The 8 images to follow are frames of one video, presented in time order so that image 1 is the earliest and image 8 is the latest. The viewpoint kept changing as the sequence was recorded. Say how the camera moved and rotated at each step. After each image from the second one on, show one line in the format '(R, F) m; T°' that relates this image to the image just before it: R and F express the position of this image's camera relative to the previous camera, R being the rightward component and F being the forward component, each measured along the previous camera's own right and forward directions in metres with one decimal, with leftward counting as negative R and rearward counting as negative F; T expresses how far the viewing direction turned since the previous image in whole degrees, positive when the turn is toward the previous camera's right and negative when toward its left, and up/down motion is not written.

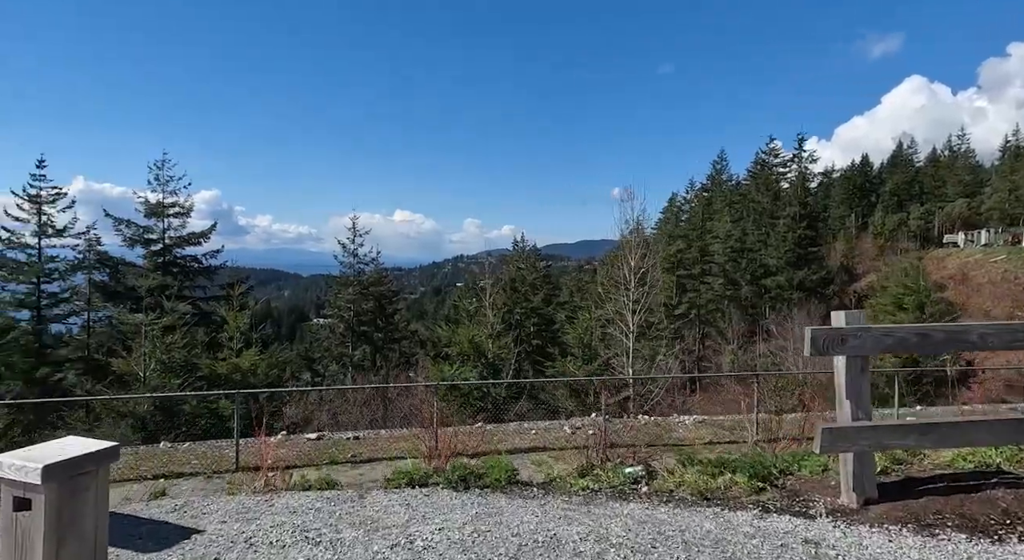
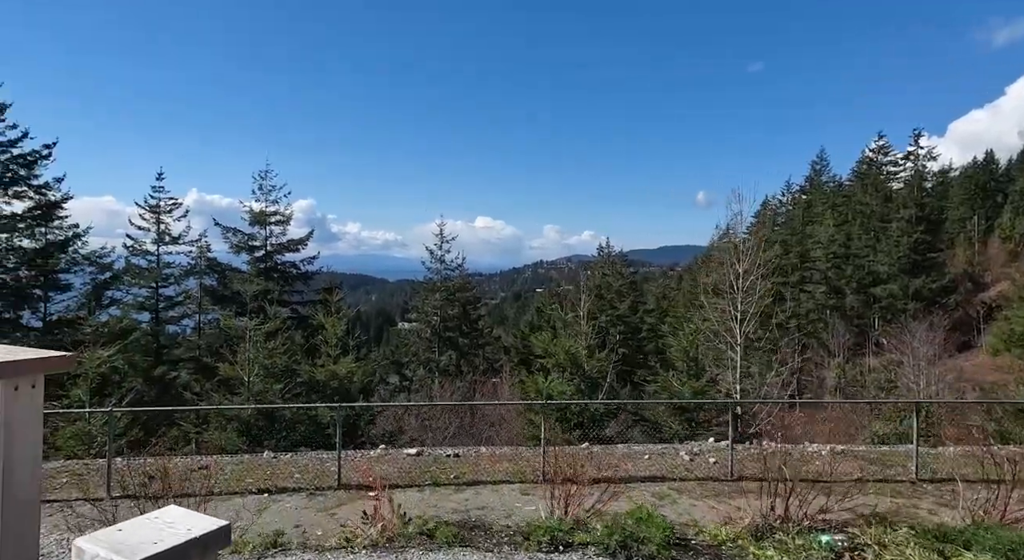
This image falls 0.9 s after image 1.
(-0.2, +0.4) m; -7°
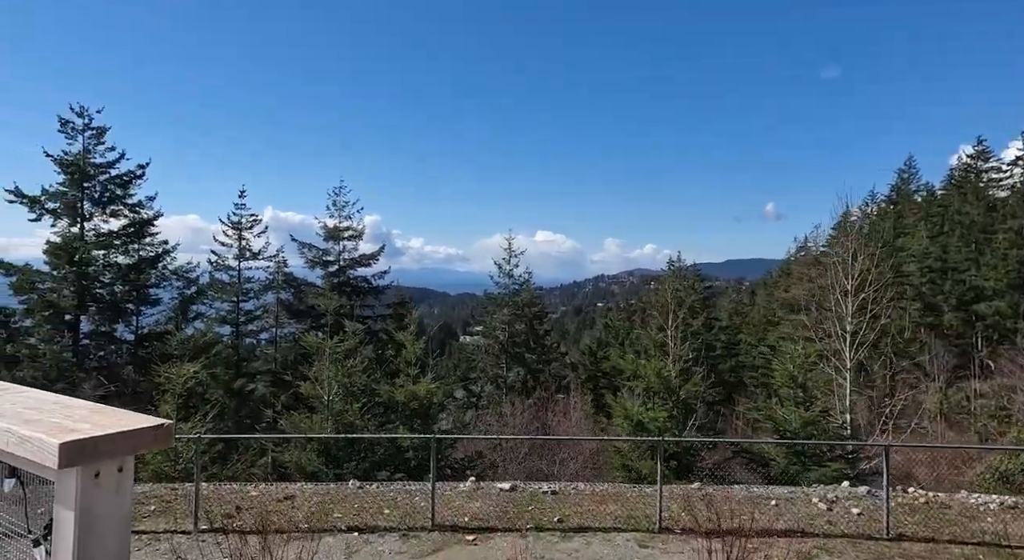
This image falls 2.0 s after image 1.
(-0.3, +0.5) m; -6°
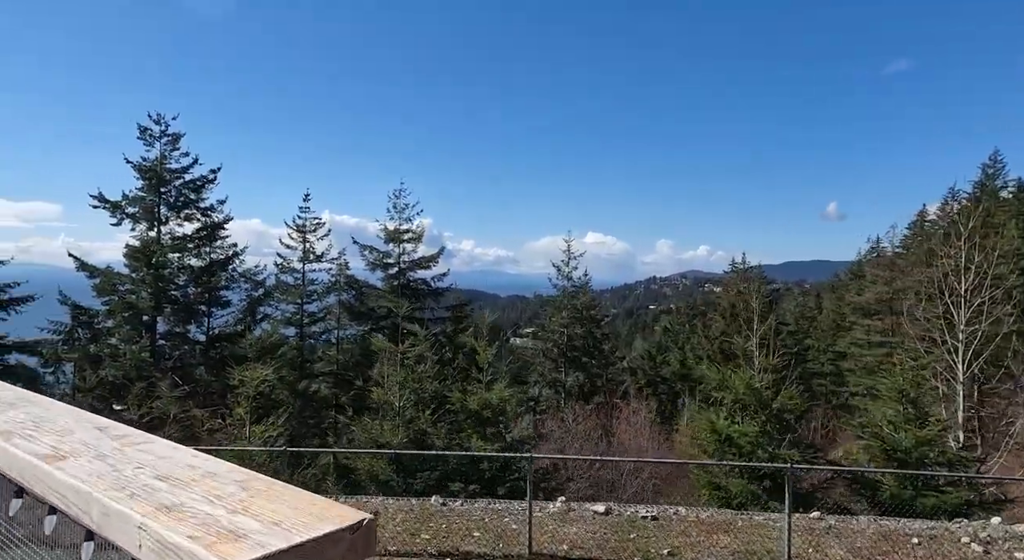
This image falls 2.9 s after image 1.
(-0.4, +0.4) m; -5°
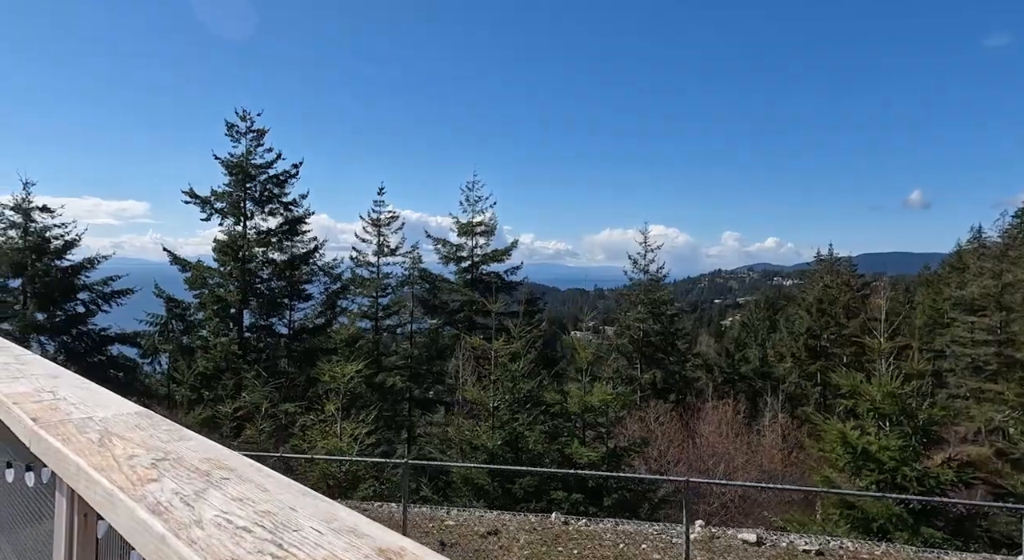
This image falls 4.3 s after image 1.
(-0.6, +0.5) m; -6°
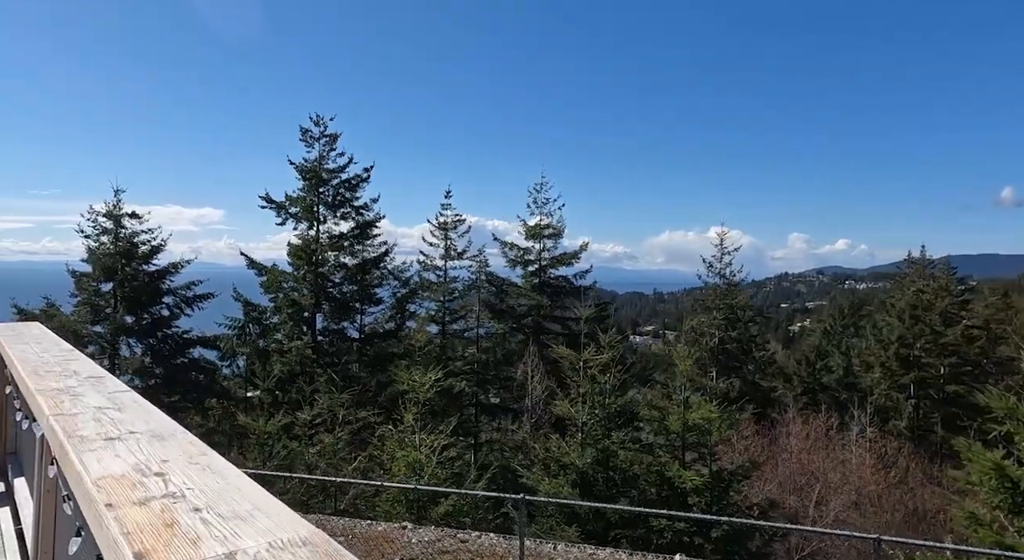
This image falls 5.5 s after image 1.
(-0.5, +0.6) m; -5°
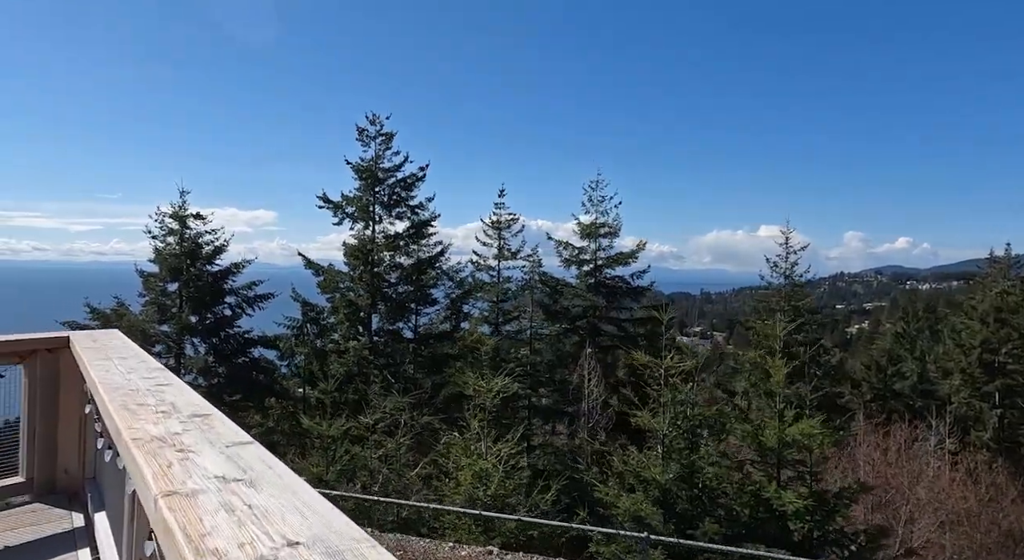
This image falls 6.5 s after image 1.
(-0.5, +0.5) m; -4°
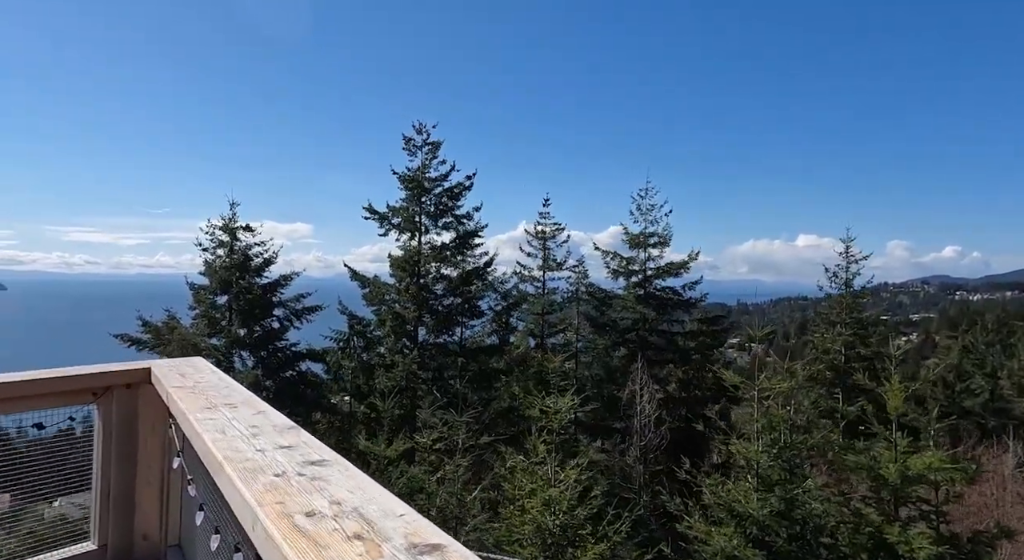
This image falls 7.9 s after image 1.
(-0.6, +0.8) m; -3°
